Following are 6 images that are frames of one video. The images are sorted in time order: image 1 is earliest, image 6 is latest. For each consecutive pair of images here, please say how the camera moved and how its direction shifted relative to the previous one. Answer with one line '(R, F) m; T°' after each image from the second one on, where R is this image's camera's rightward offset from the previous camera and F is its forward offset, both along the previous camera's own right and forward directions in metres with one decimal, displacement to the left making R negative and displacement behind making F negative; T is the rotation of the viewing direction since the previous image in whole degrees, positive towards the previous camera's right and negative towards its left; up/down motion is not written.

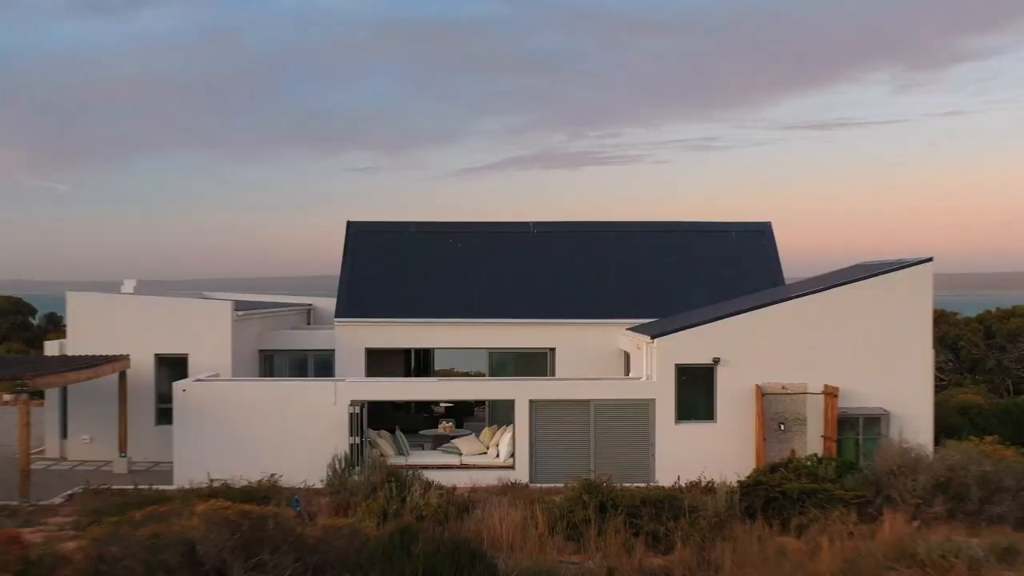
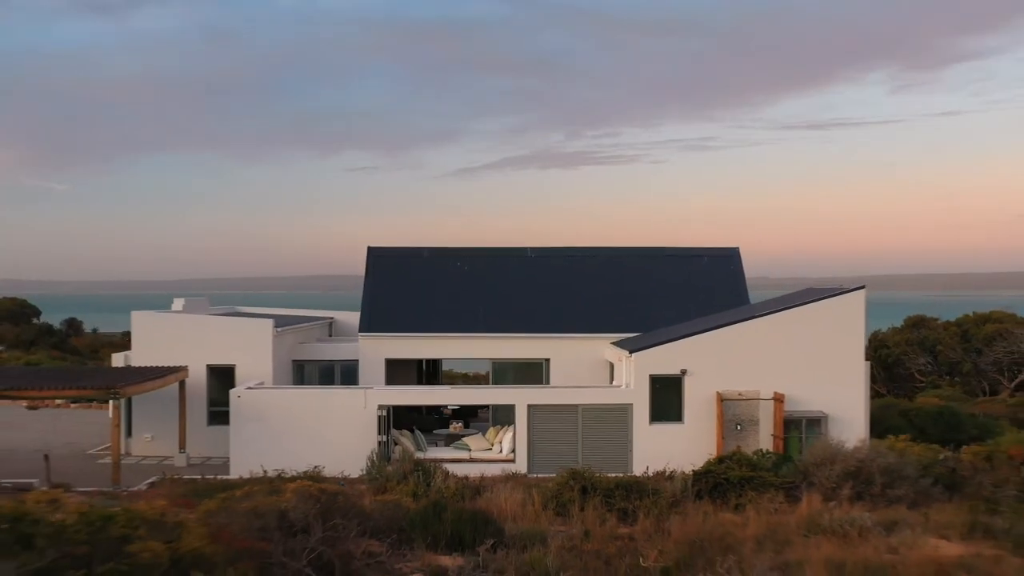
(-0.1, -2.4) m; 0°
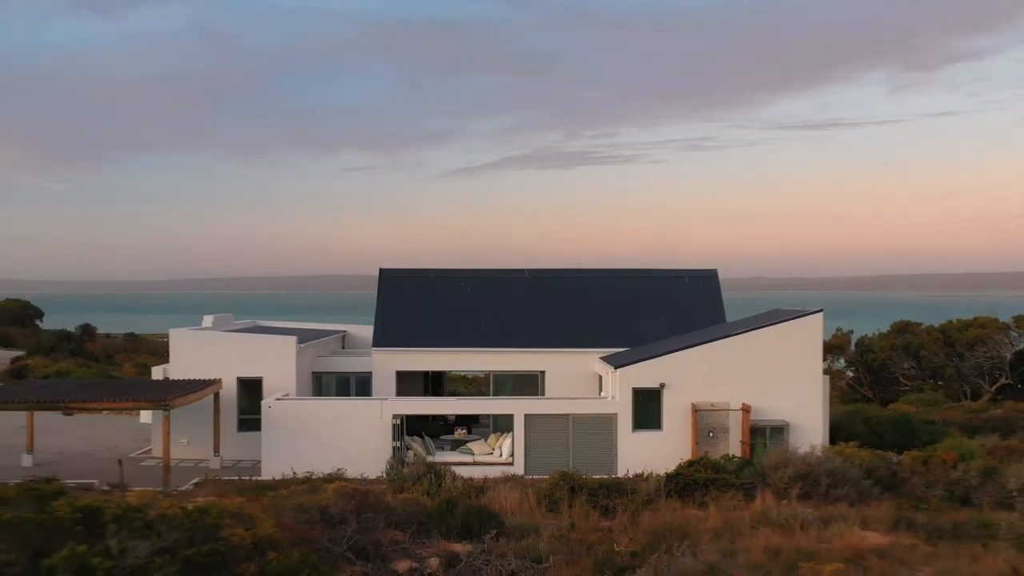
(0.0, -1.9) m; 0°
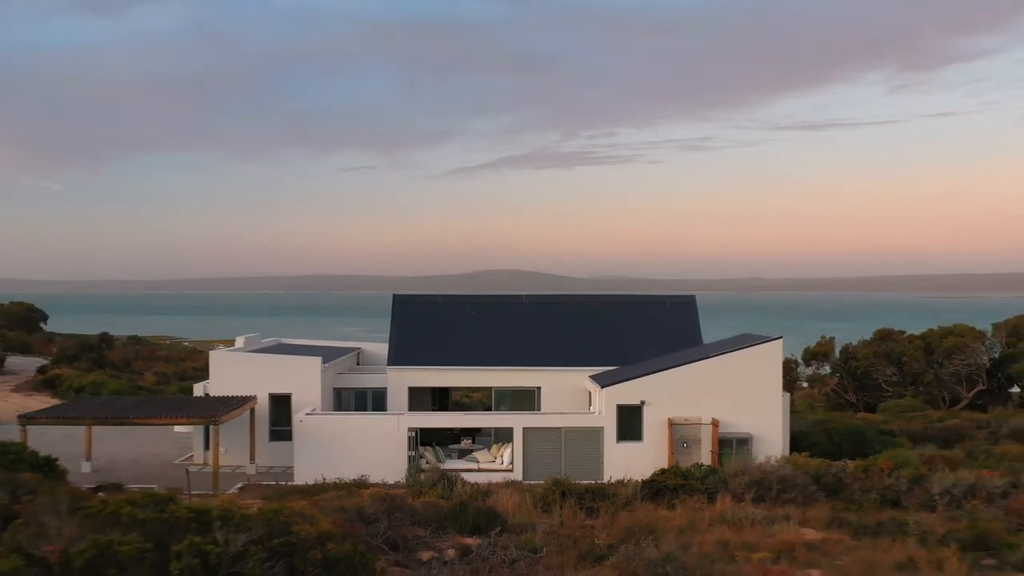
(-0.1, -2.4) m; 0°
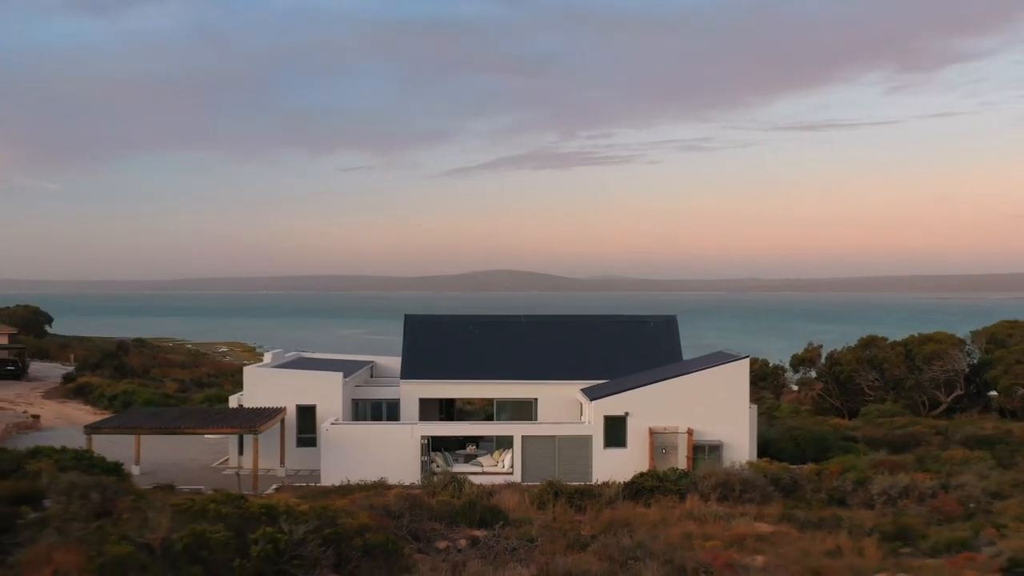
(-0.1, -2.6) m; 0°
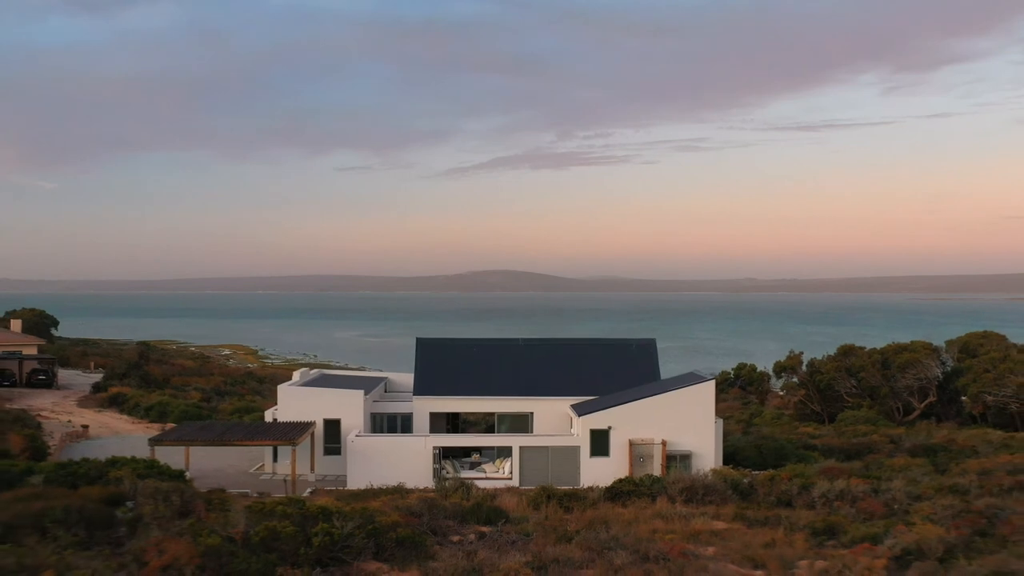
(-0.1, -3.5) m; 0°
